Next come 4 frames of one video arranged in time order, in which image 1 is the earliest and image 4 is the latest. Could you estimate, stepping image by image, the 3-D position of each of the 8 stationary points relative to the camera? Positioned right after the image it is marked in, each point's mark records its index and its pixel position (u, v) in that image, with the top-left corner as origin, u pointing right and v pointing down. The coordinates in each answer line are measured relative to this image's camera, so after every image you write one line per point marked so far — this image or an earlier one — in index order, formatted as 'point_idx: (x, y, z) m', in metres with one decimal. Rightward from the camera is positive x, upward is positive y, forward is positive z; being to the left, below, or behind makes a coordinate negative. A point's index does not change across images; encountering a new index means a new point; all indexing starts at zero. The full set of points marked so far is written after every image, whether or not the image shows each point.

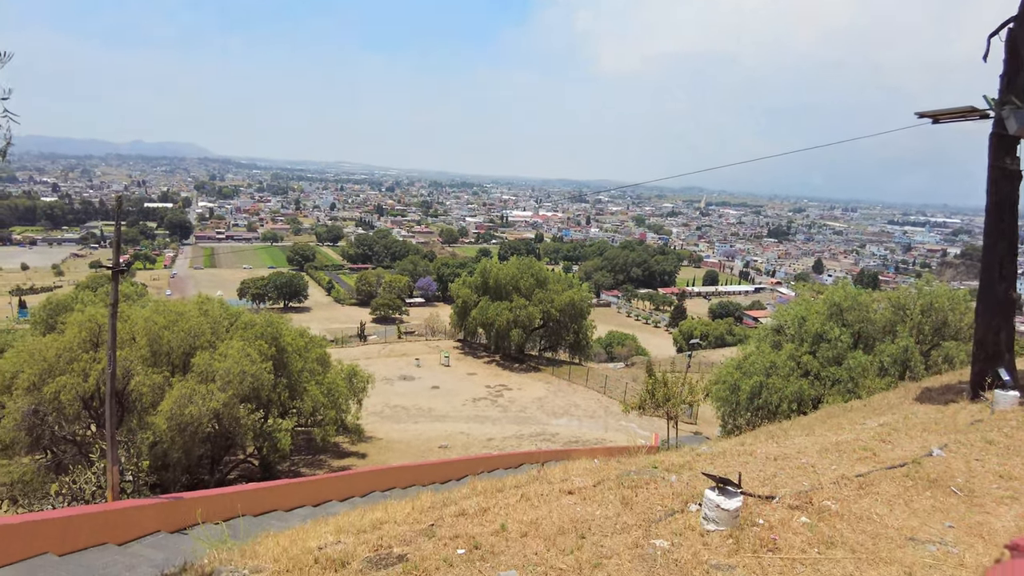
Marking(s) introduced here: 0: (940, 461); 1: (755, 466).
0: (+4.4, -1.8, +5.6) m
1: (+2.5, -1.8, +5.6) m
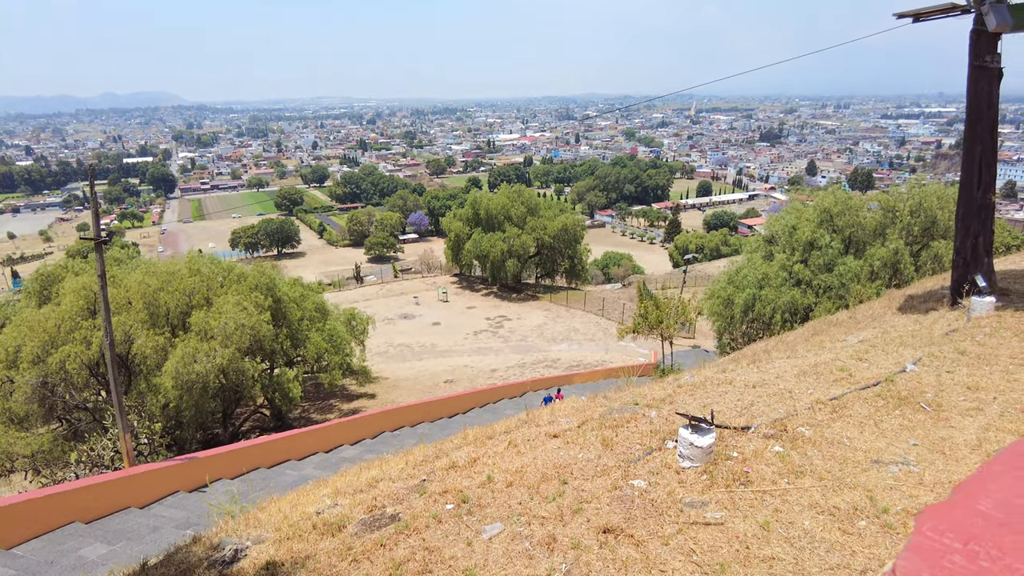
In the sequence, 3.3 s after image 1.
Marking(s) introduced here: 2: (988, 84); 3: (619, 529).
0: (+4.2, -0.9, +5.7) m
1: (+2.3, -1.1, +5.7) m
2: (+7.1, +3.0, +8.1) m
3: (+0.7, -1.6, +3.7) m
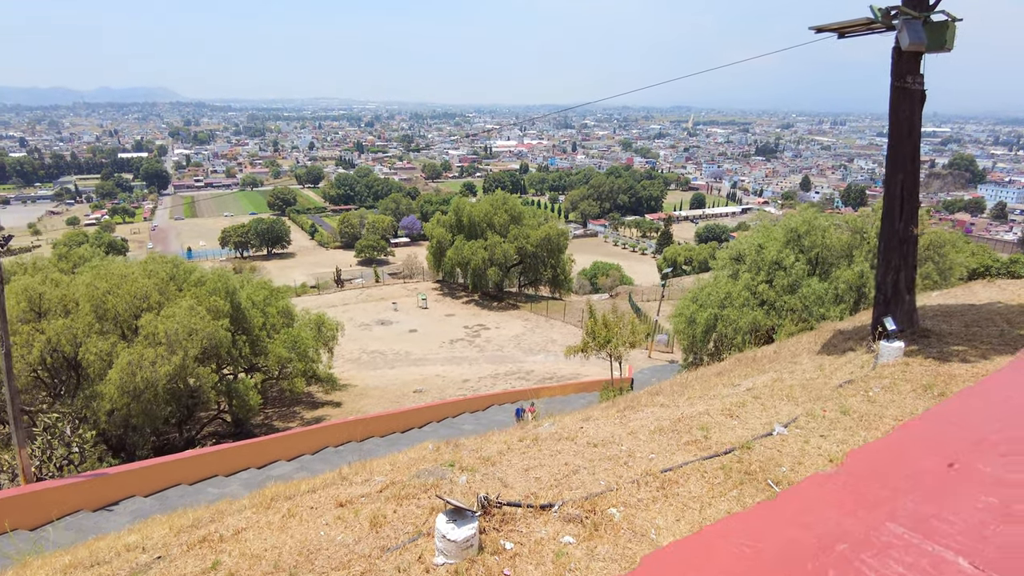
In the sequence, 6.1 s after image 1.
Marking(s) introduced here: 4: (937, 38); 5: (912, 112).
0: (+2.4, -1.4, +4.9) m
1: (+0.5, -1.5, +4.9) m
2: (+5.4, +2.5, +7.3) m
3: (-1.1, -2.0, +2.9) m
4: (+5.5, +3.2, +6.9) m
5: (+5.4, +2.4, +7.3) m
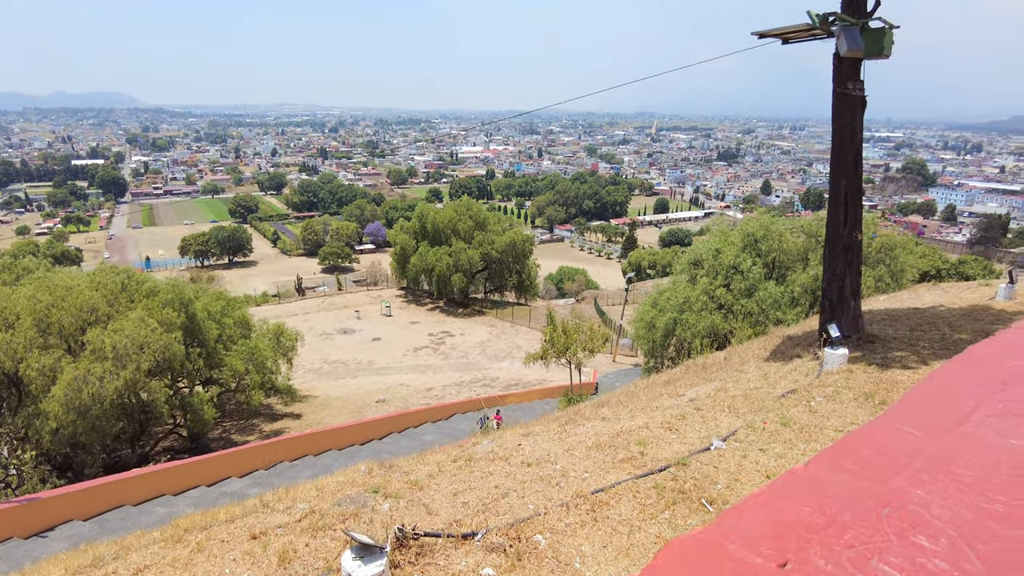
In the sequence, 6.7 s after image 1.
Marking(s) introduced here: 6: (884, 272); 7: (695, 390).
0: (+1.8, -1.5, +4.8) m
1: (-0.1, -1.7, +4.7) m
2: (+4.6, +2.4, +7.4) m
3: (-1.6, -2.1, +2.6) m
4: (+4.7, +3.1, +7.0) m
5: (+4.6, +2.3, +7.4) m
6: (+10.7, +0.5, +15.5) m
7: (+2.3, -1.3, +6.9) m
